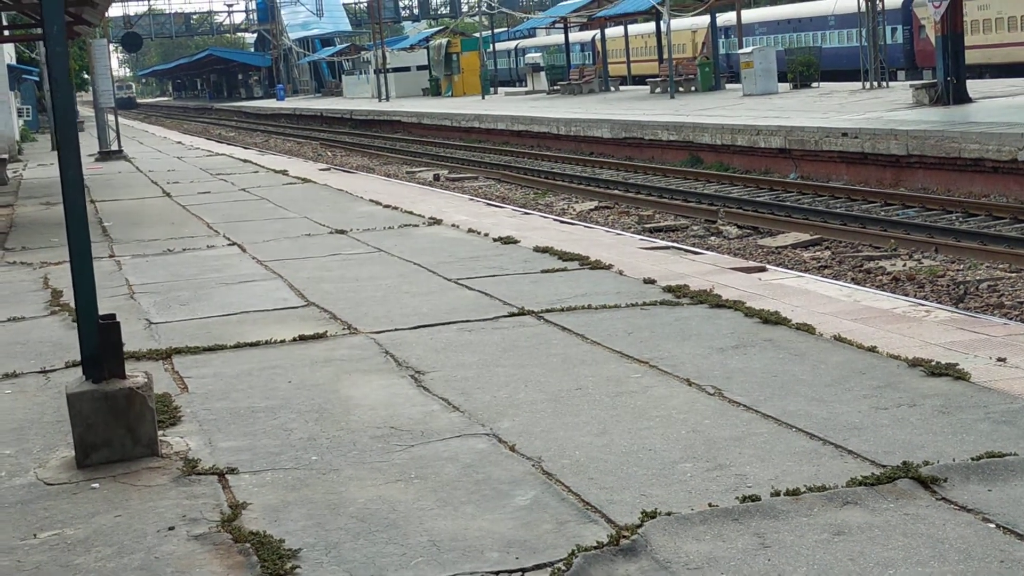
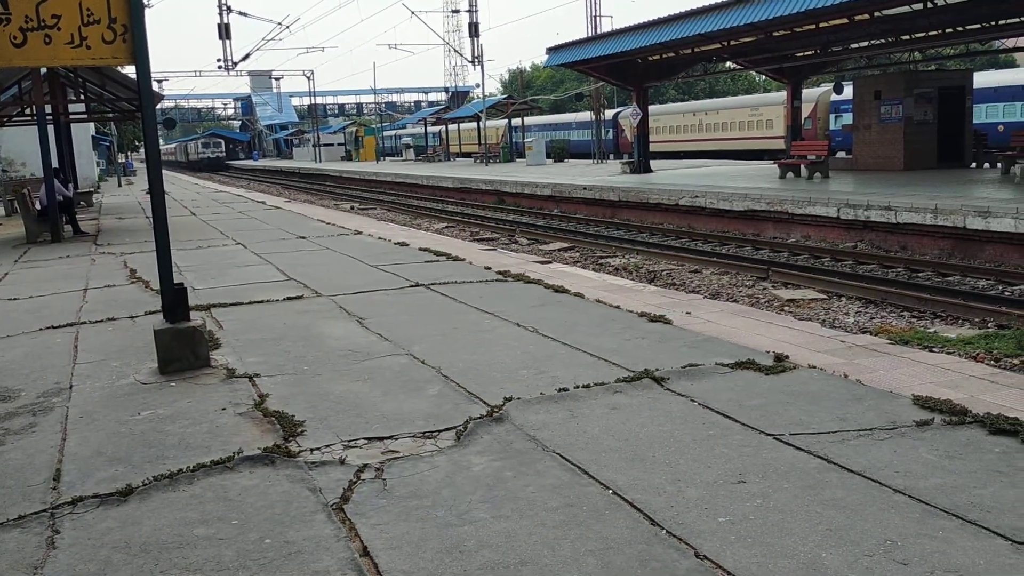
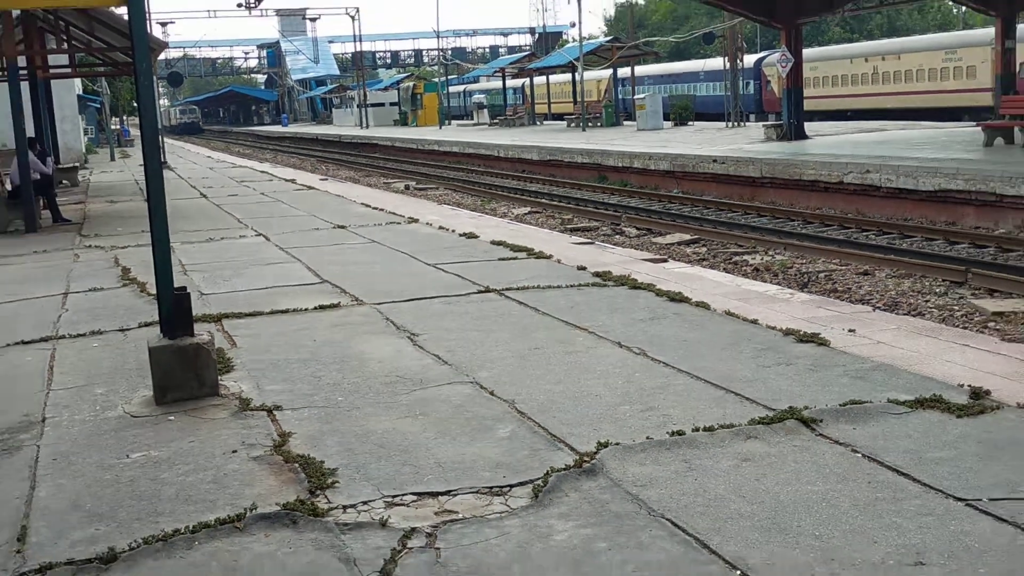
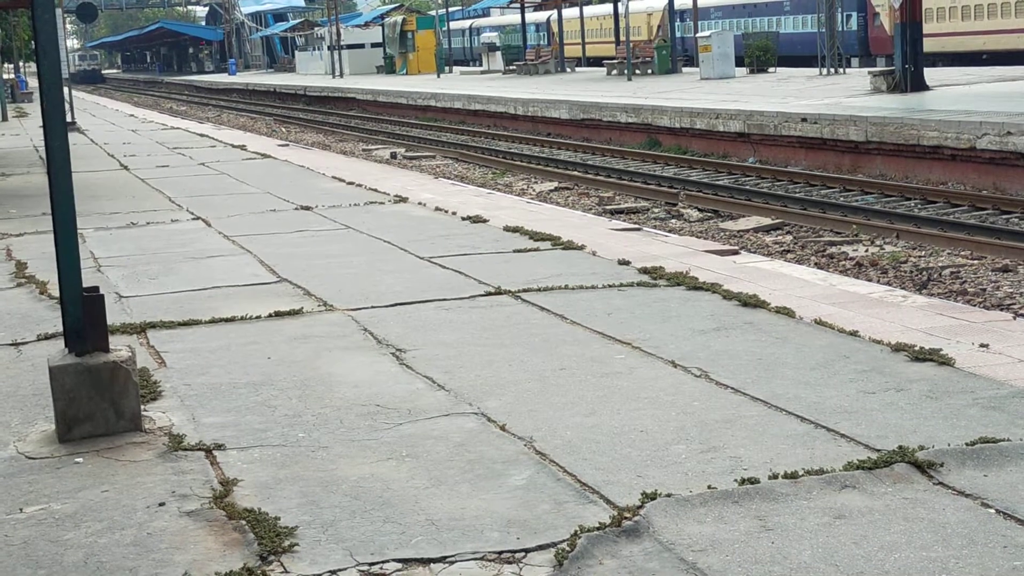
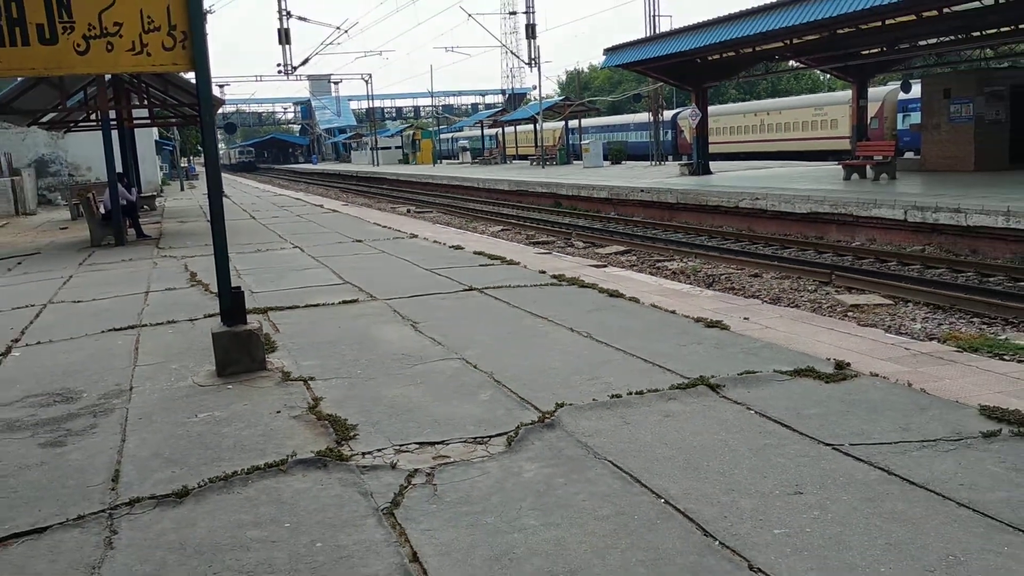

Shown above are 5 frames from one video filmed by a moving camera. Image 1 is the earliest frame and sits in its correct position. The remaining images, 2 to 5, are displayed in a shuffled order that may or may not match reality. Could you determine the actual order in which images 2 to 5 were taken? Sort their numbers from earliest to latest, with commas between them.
4, 3, 5, 2
